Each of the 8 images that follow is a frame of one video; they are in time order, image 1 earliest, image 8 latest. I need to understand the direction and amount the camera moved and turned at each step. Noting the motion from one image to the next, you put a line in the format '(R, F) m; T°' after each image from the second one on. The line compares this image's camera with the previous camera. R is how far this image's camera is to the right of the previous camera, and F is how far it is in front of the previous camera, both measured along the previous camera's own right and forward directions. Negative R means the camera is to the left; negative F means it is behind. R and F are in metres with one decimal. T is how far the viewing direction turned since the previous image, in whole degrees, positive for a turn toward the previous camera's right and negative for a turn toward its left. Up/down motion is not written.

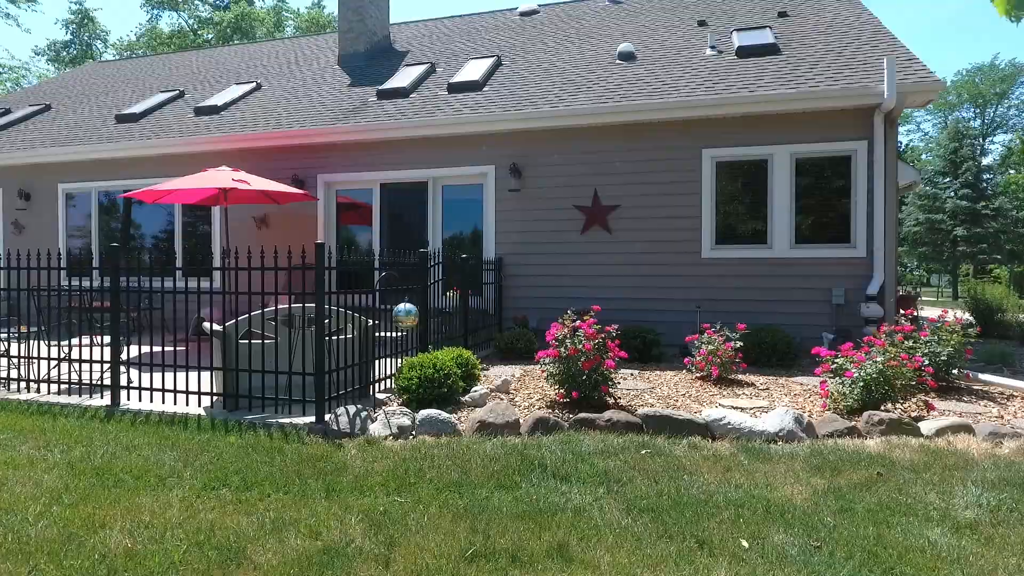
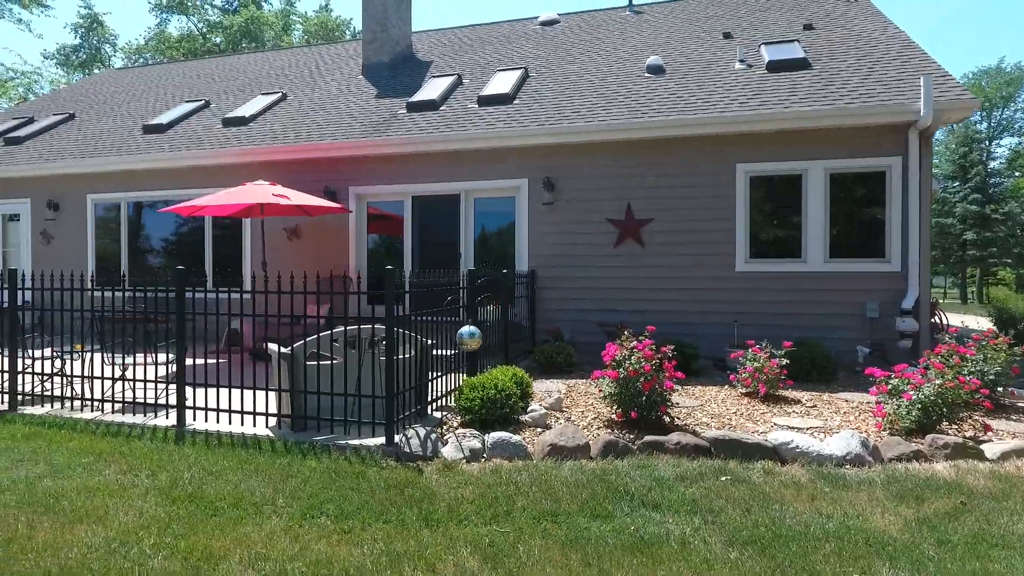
(-0.4, -0.1) m; 0°
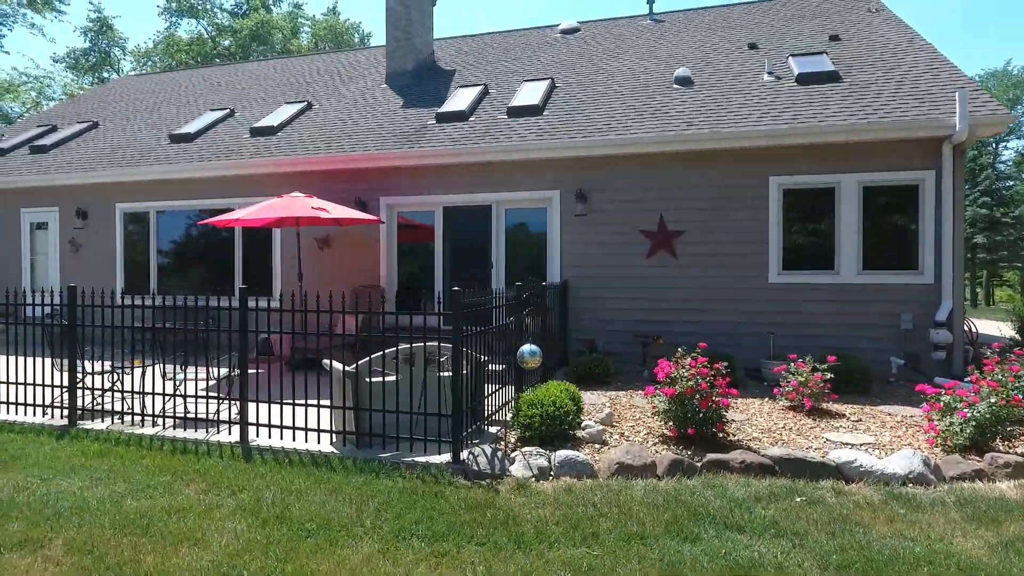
(-0.4, -0.1) m; 0°
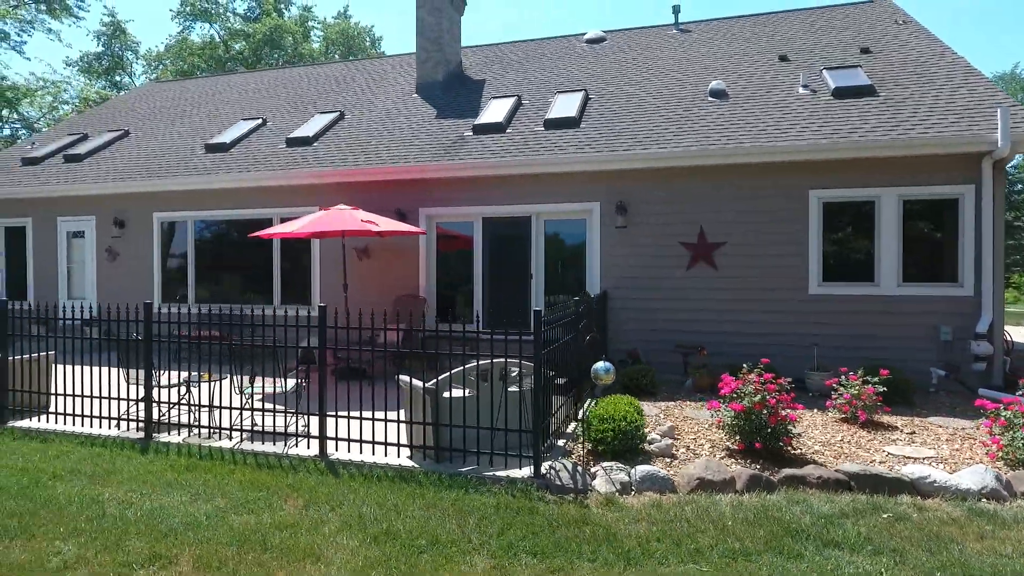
(-0.5, -0.1) m; 0°
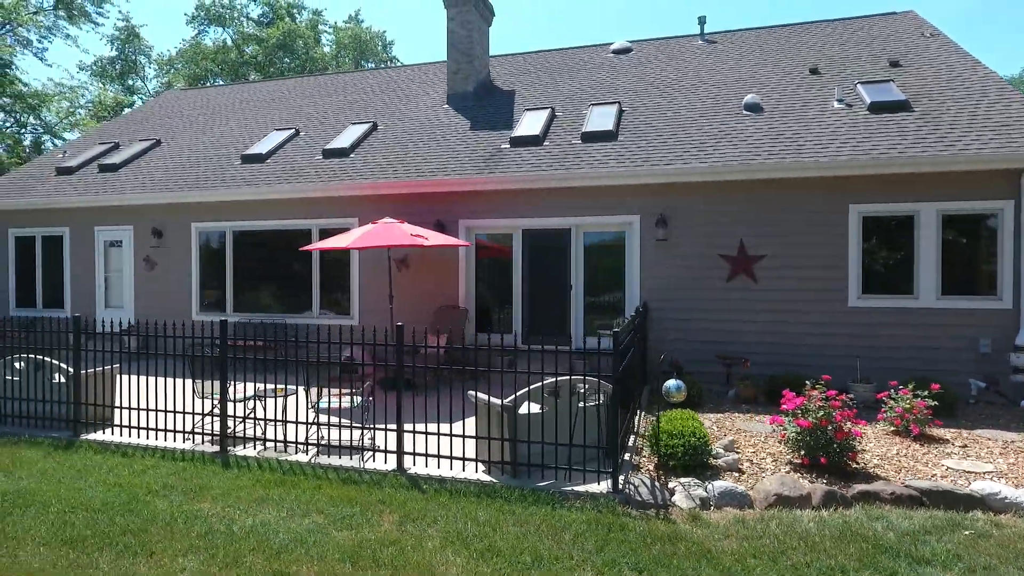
(-0.6, -0.2) m; 0°
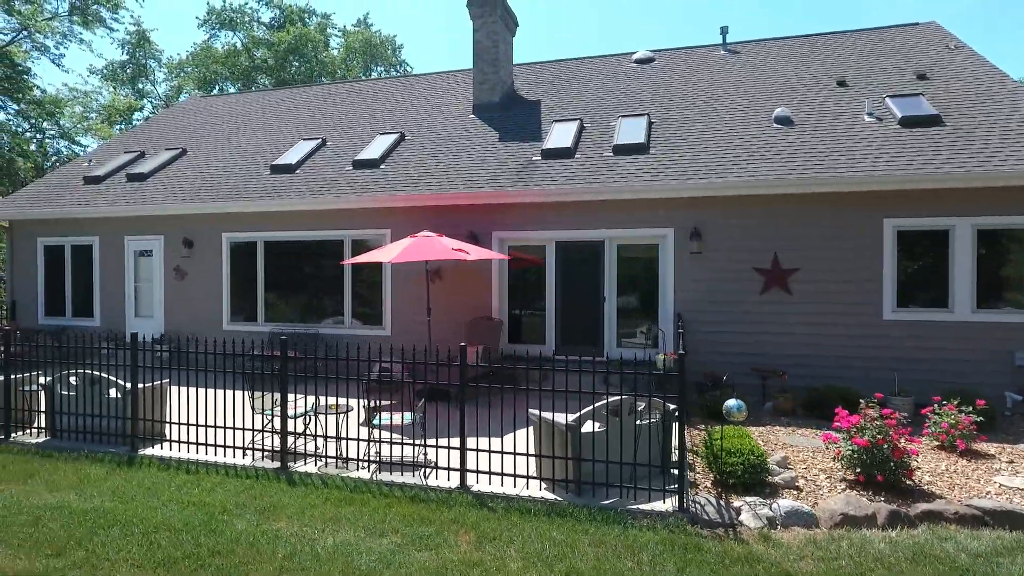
(-0.5, -0.1) m; 0°
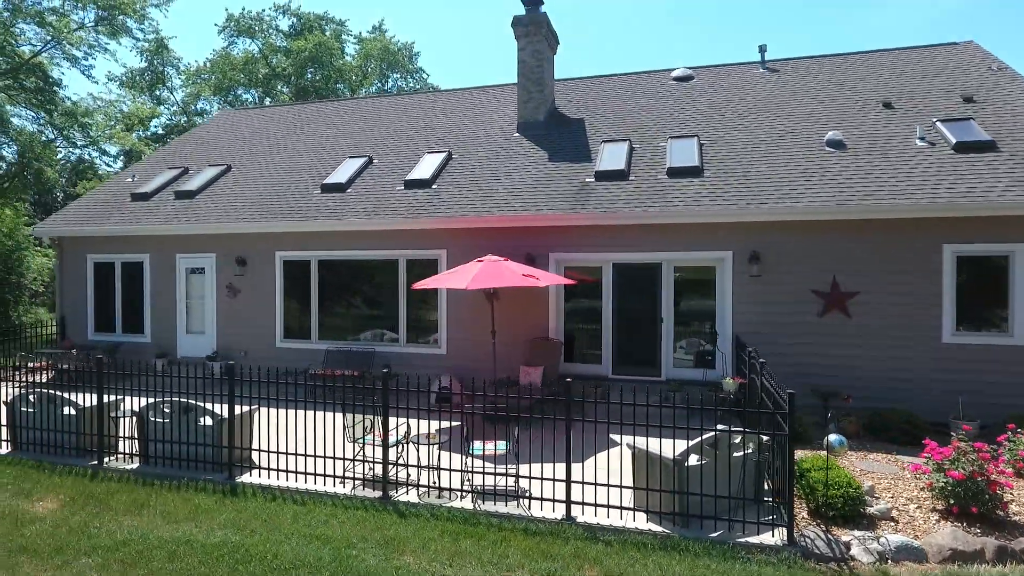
(-0.9, -0.2) m; 0°
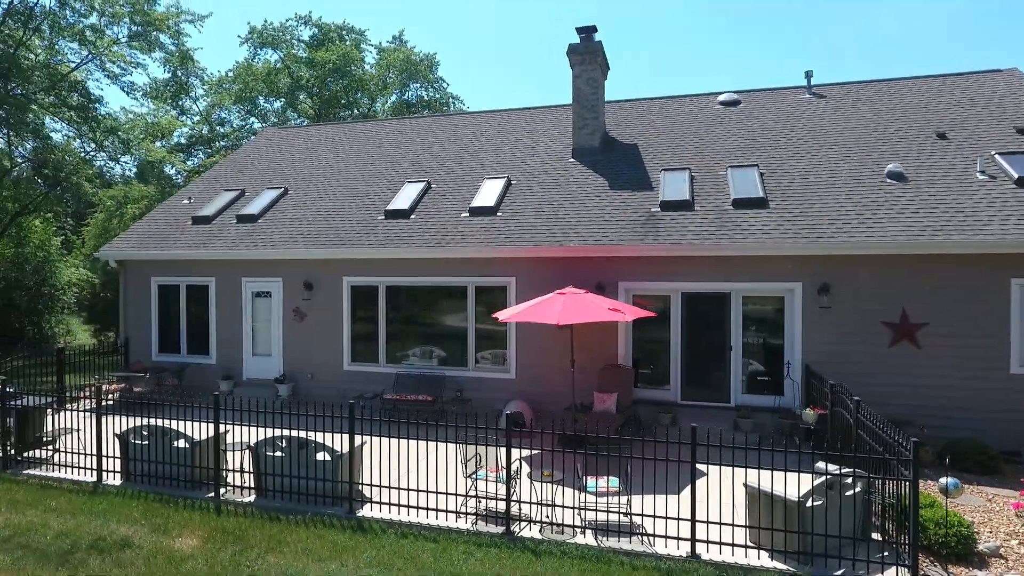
(-1.1, -0.3) m; 0°
